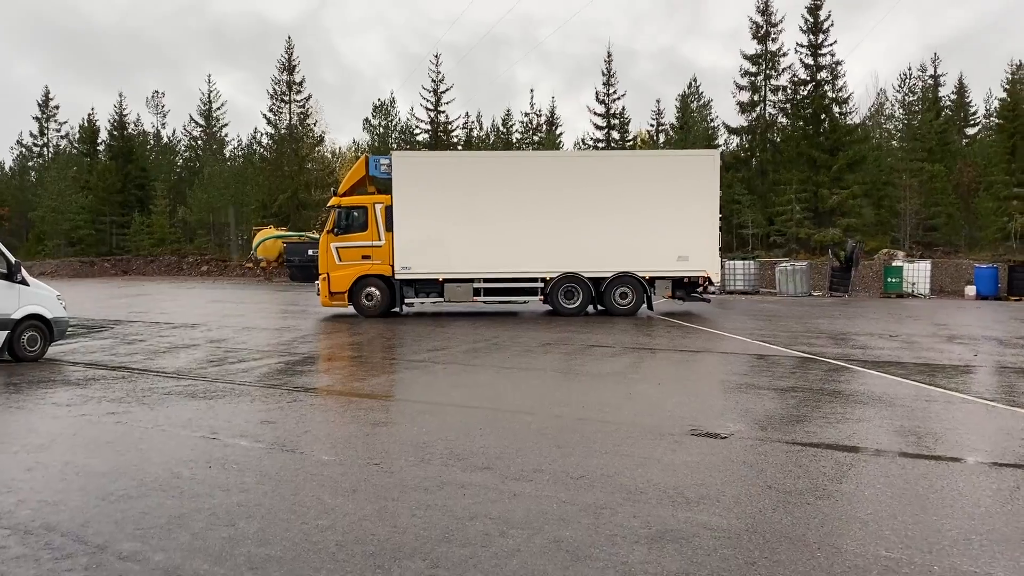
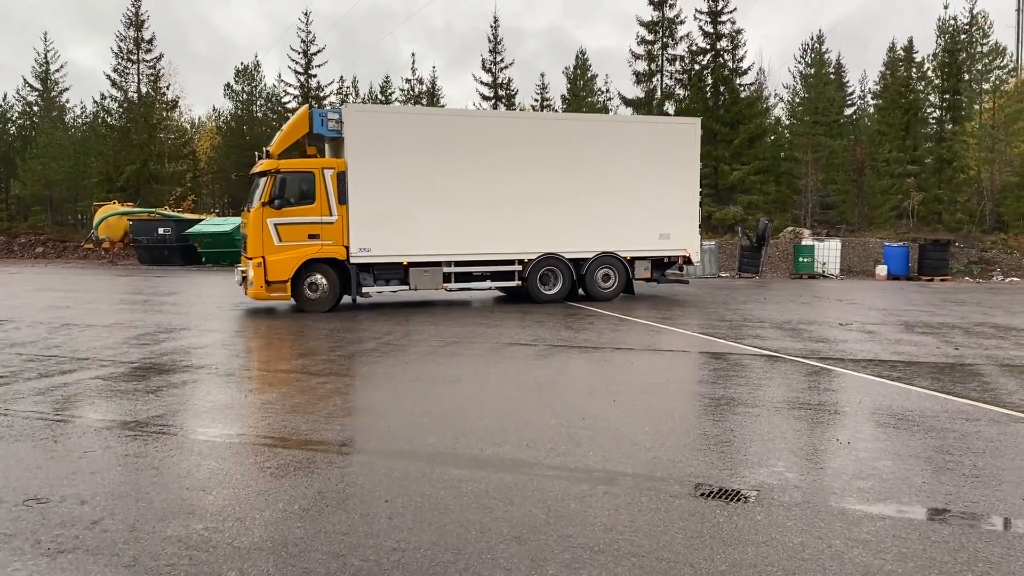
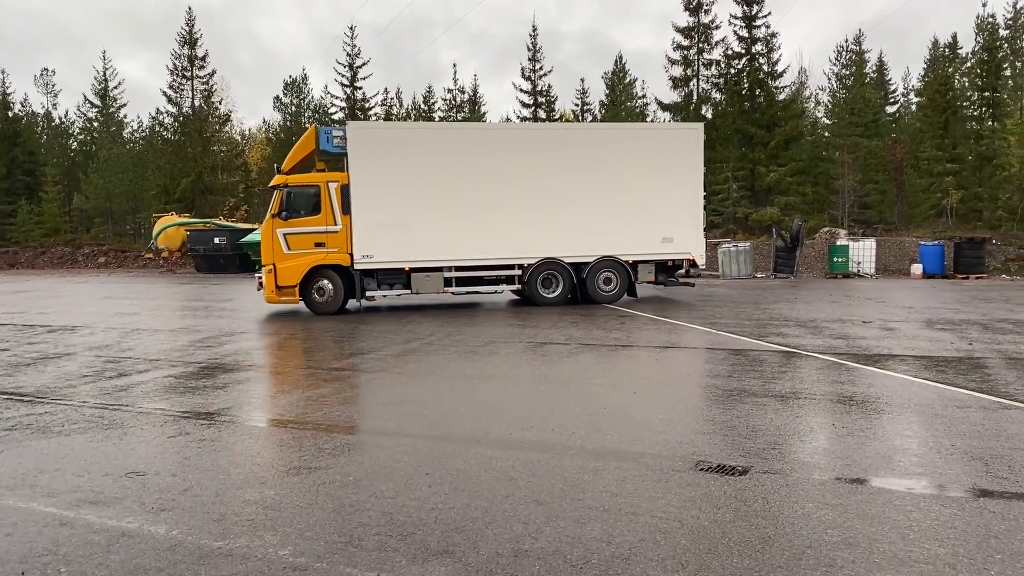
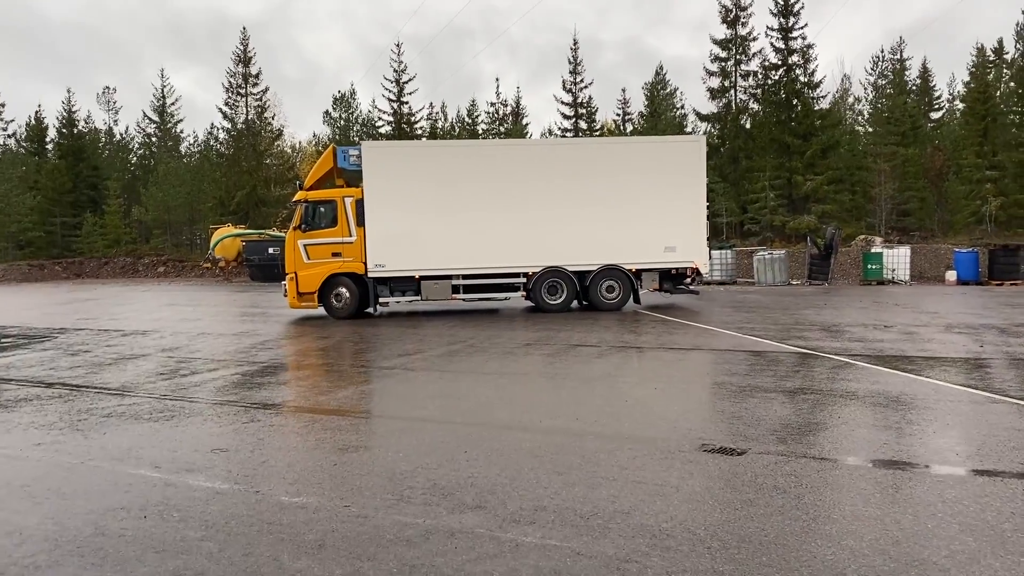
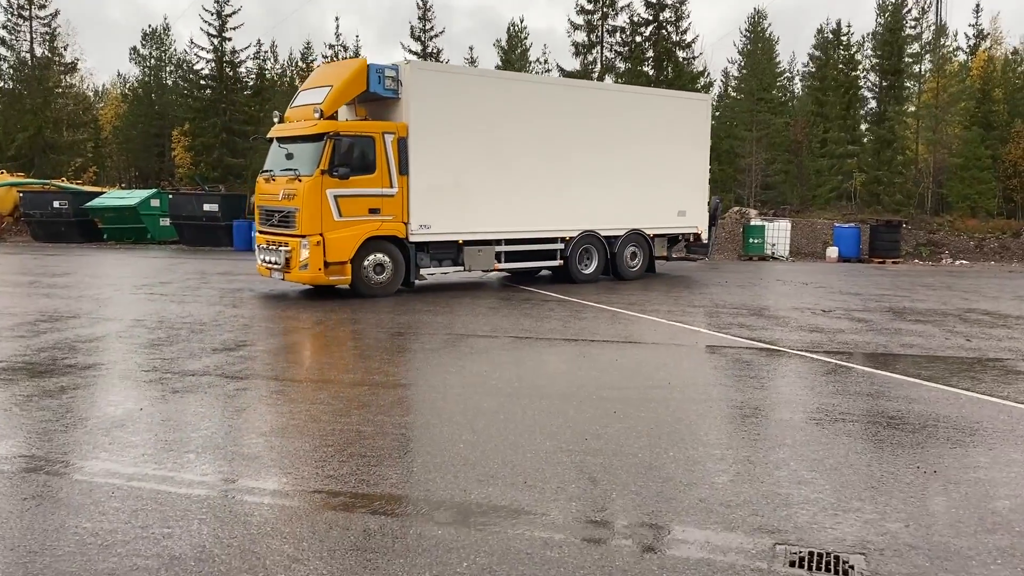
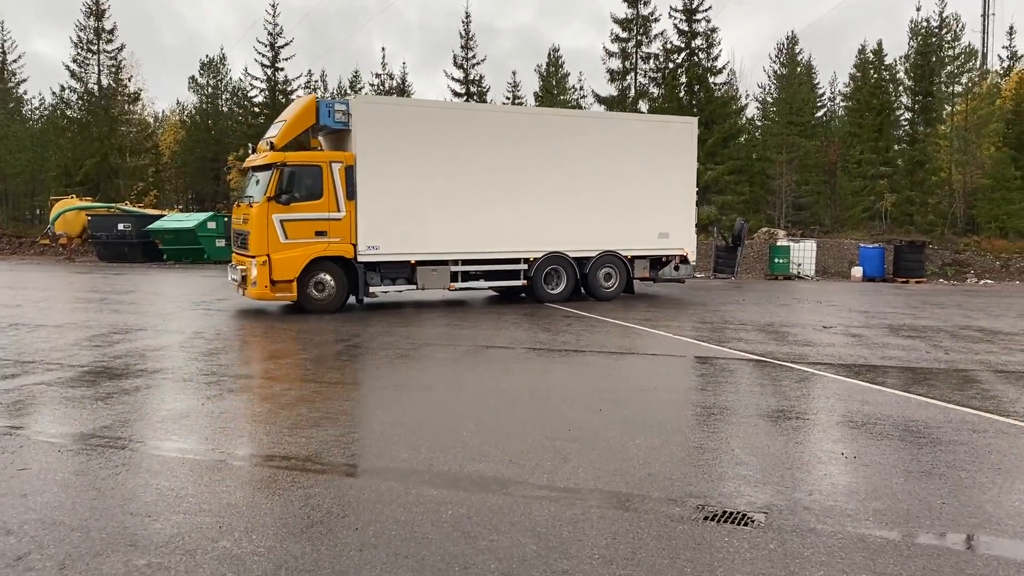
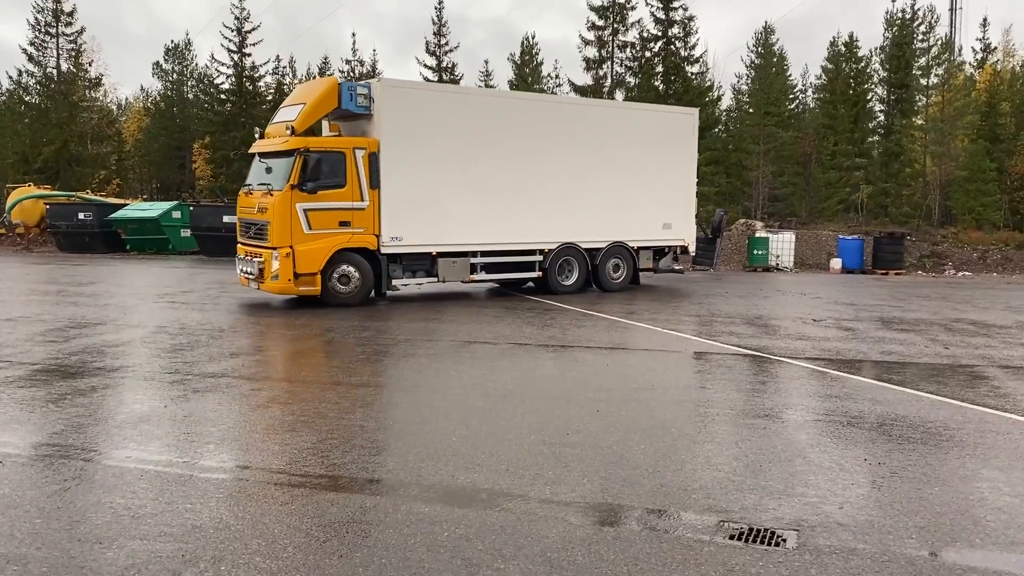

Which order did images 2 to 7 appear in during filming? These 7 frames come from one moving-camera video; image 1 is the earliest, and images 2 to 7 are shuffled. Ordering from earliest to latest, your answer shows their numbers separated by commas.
4, 3, 2, 6, 7, 5
